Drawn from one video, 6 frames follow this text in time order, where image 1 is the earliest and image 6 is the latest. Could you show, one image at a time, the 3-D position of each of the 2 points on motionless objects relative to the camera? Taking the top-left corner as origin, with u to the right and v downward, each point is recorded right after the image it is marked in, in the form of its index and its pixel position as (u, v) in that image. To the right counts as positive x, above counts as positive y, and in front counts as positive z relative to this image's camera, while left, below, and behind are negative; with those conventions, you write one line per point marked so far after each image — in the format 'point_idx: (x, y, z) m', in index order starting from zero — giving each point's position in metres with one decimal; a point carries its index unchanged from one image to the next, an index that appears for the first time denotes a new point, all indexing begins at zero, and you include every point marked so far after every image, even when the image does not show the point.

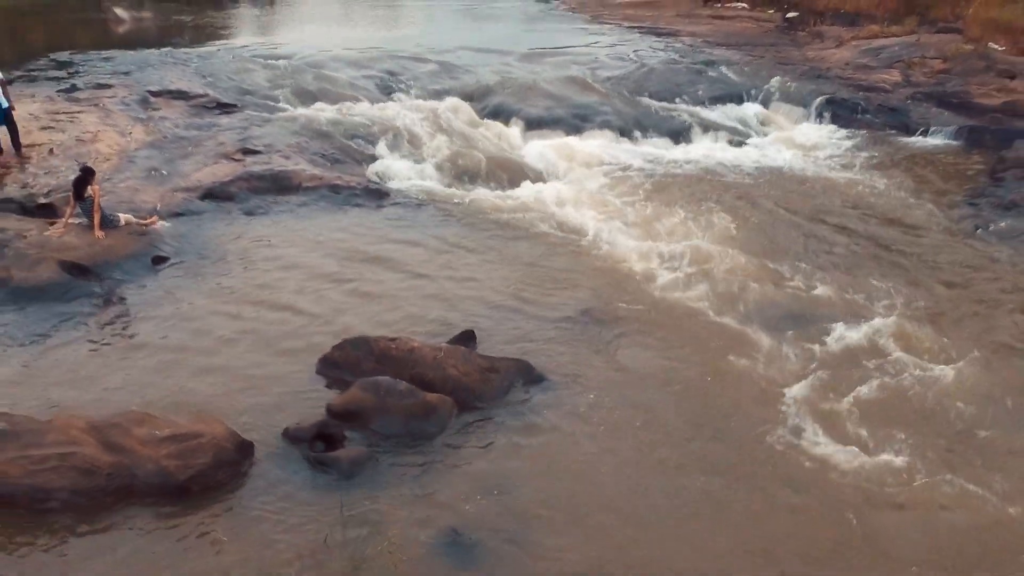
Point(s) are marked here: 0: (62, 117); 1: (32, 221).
0: (-6.4, +2.4, +13.1) m
1: (-5.1, +0.7, +9.7) m
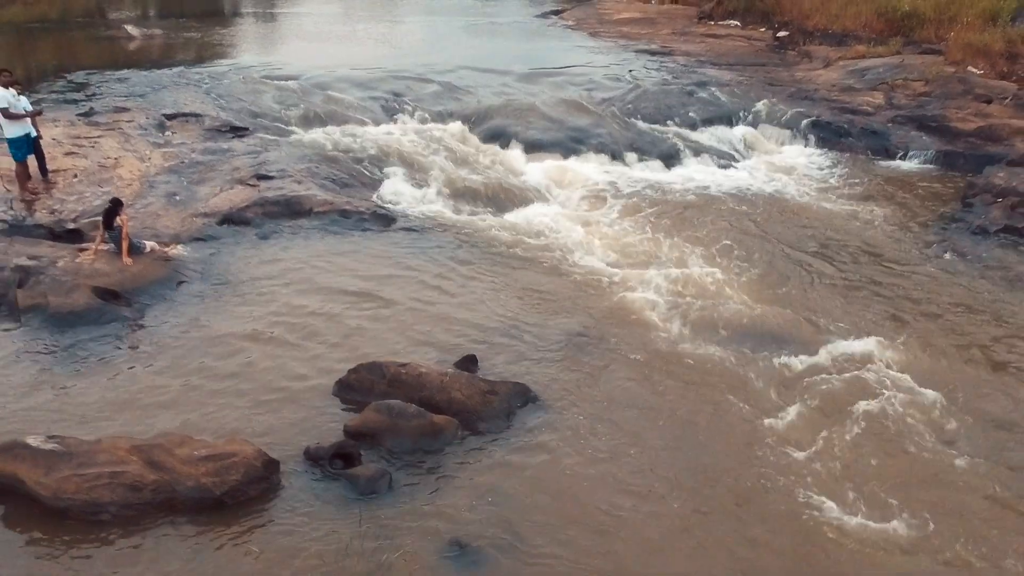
0: (-6.4, +2.2, +13.7) m
1: (-5.1, +0.5, +10.4) m
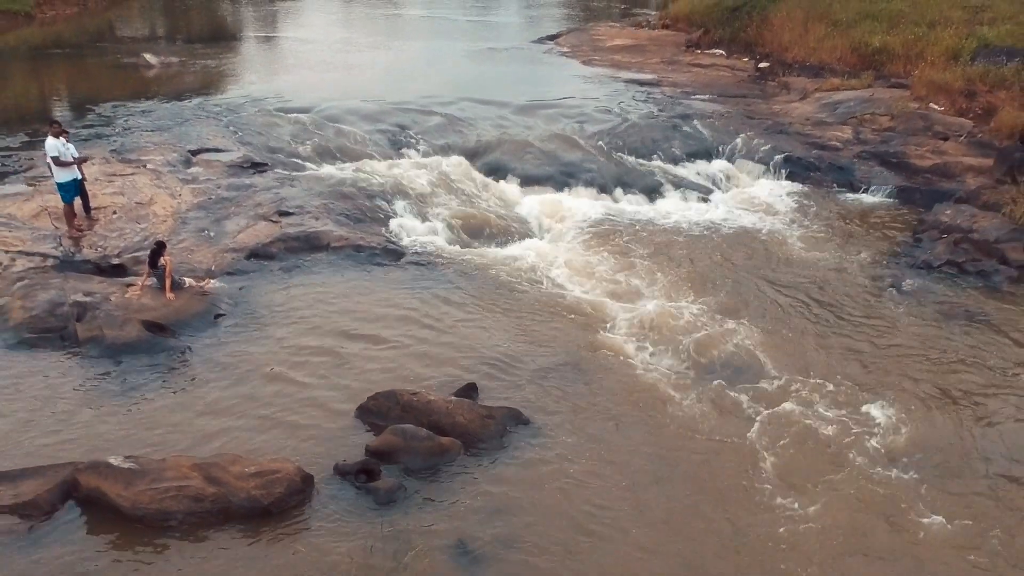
0: (-6.5, +1.8, +15.1) m
1: (-5.1, +0.1, +11.8) m
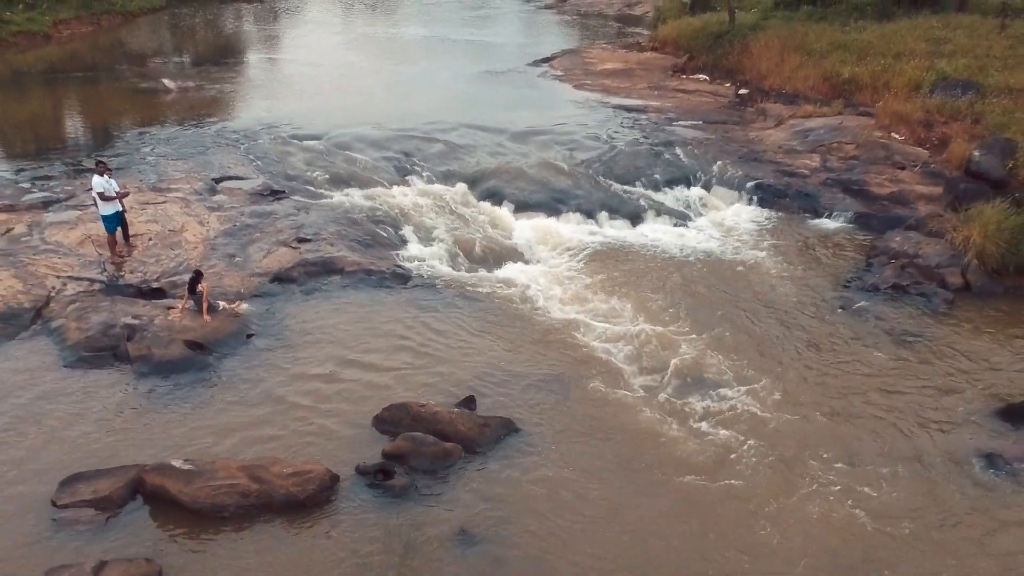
0: (-6.5, +1.5, +16.7) m
1: (-5.2, -0.2, +13.4) m
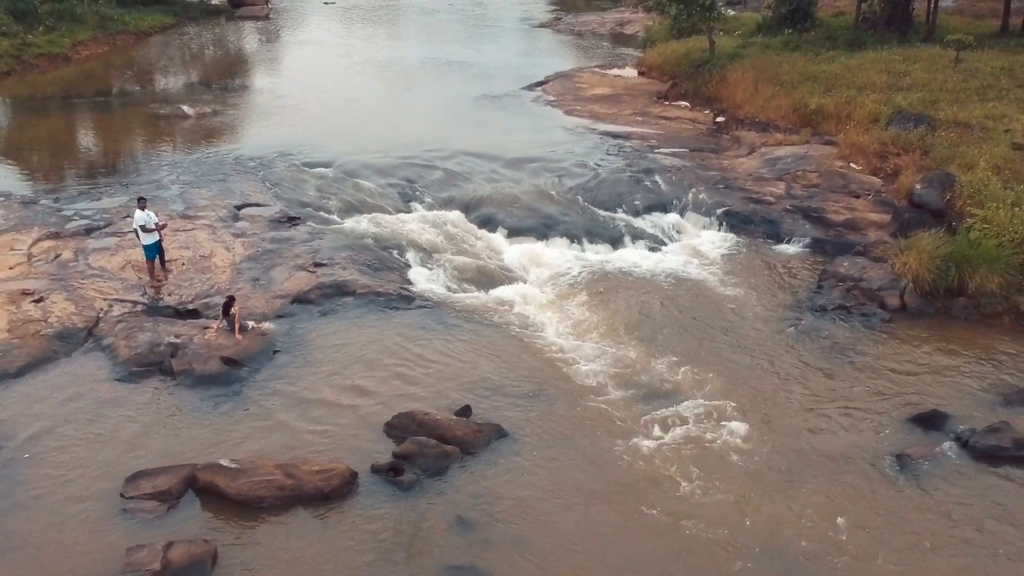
0: (-6.7, +1.1, +18.7) m
1: (-5.4, -0.6, +15.3) m
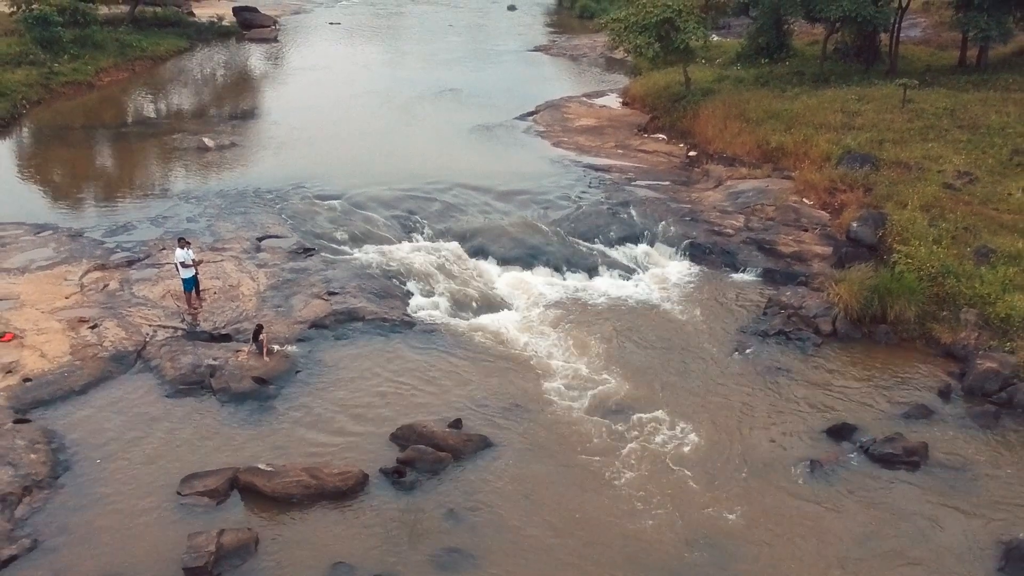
0: (-7.0, +0.5, +21.4) m
1: (-5.6, -1.2, +18.0) m
